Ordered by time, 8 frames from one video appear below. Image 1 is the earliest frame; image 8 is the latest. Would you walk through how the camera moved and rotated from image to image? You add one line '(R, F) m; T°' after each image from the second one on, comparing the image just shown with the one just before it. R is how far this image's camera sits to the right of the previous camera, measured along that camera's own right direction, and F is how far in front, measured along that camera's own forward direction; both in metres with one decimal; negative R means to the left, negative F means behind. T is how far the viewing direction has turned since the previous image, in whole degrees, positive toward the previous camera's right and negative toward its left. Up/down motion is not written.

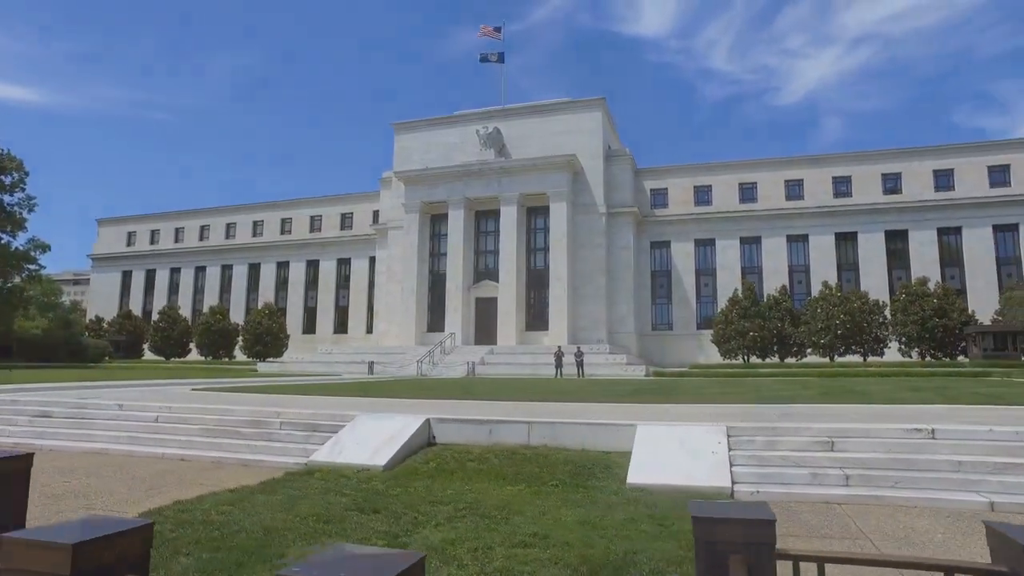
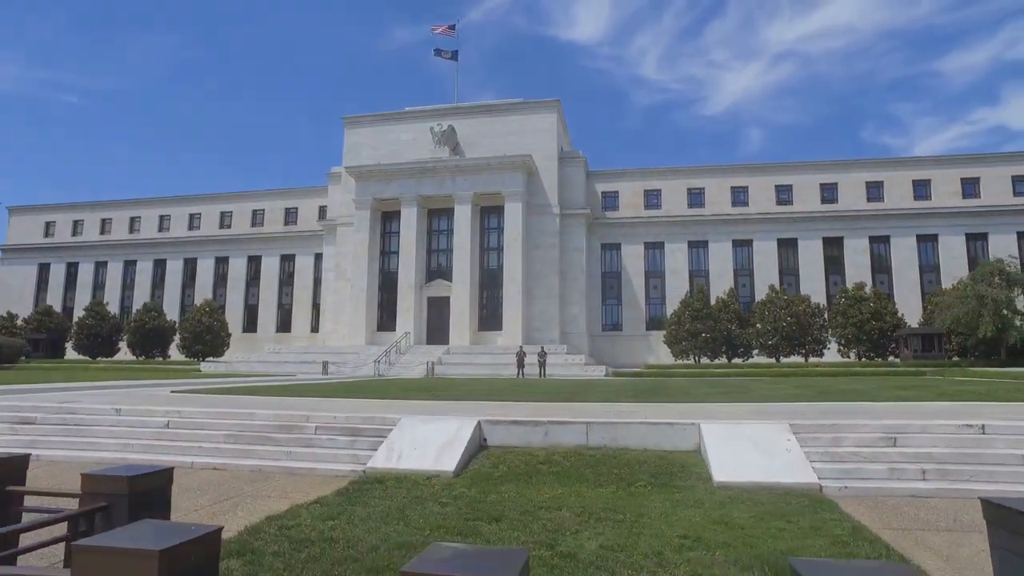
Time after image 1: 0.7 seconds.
(-1.8, +0.3) m; +6°
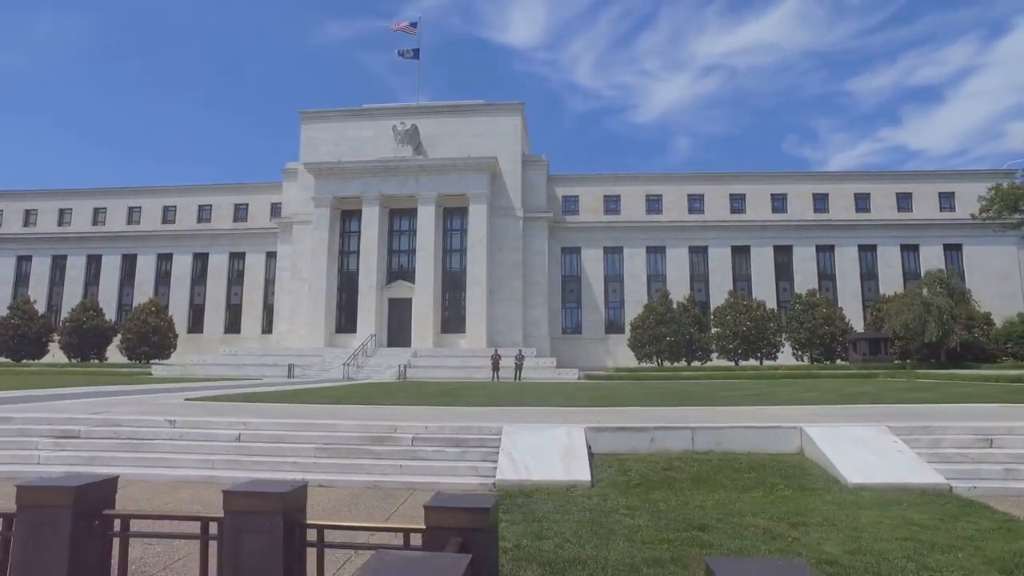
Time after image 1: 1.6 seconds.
(-2.5, +0.2) m; +6°
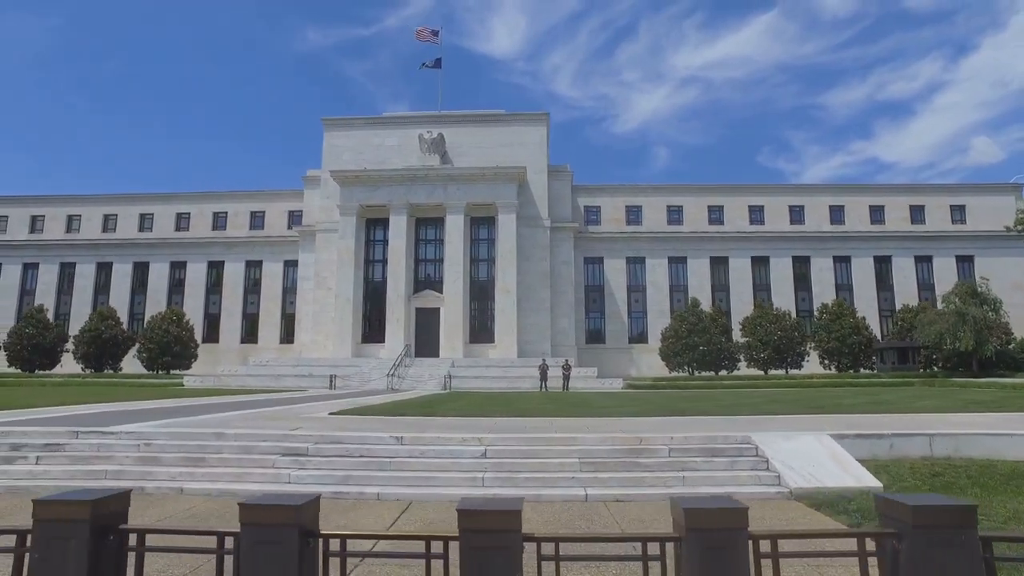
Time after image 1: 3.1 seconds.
(-3.8, +0.1) m; +2°
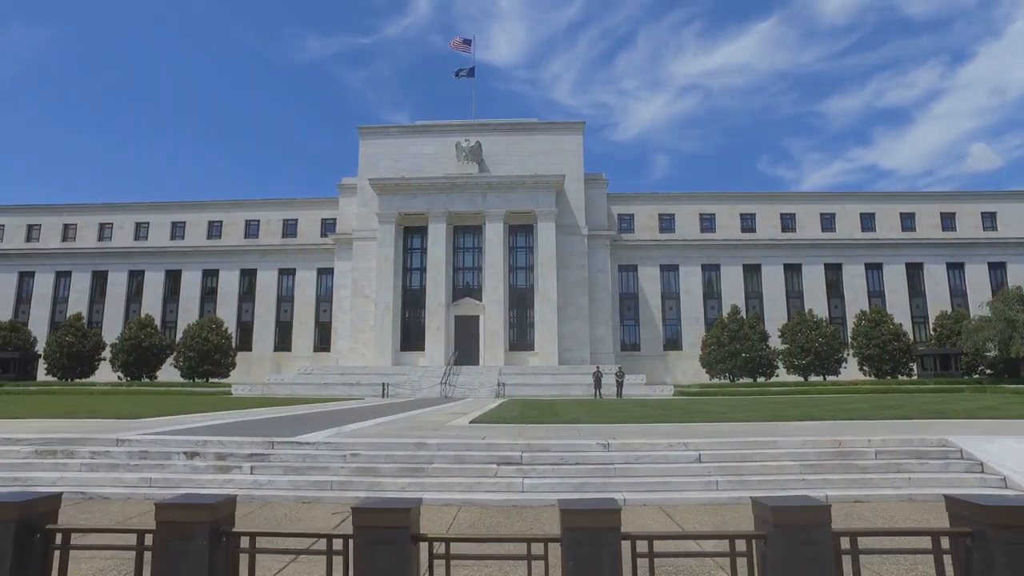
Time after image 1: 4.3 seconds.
(-3.0, -0.1) m; 0°
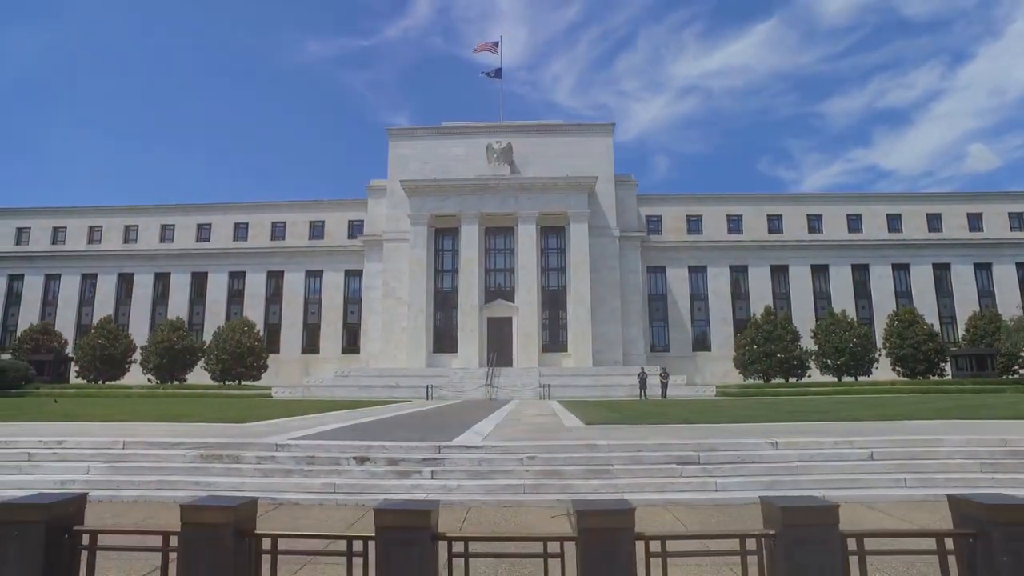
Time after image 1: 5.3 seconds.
(-2.6, 0.0) m; +1°
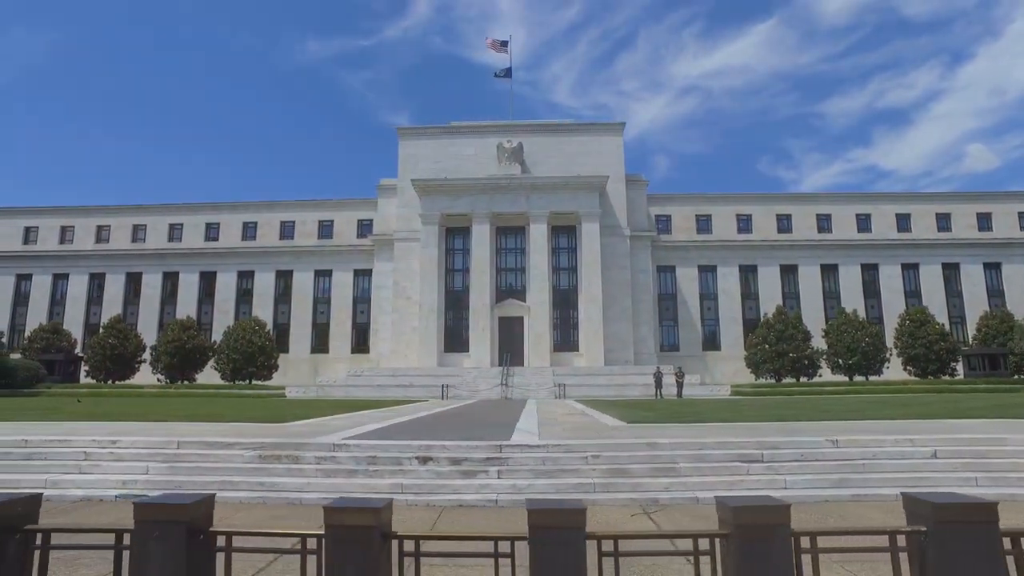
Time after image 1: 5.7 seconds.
(-0.9, +0.1) m; 0°
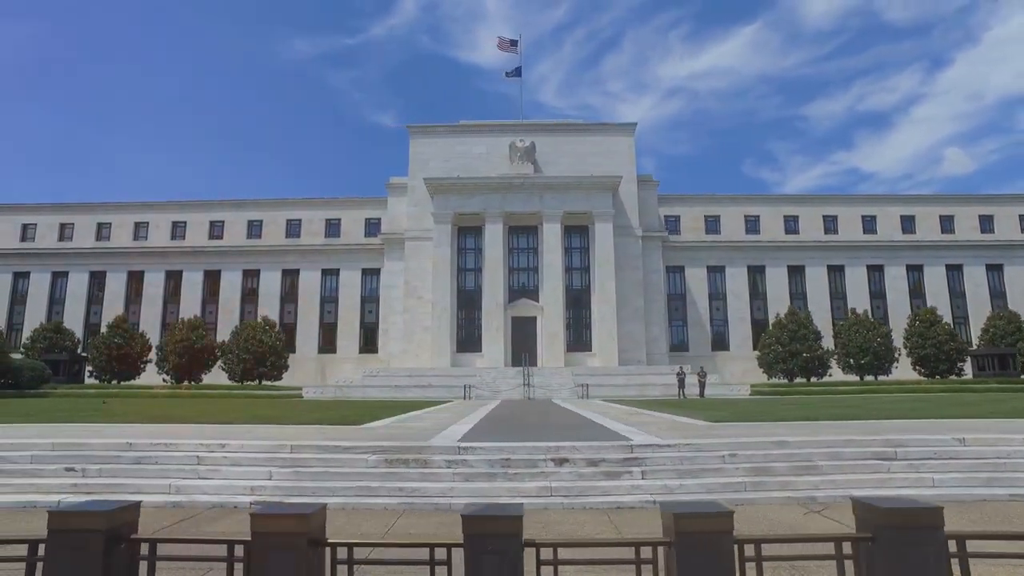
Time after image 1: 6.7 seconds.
(-2.1, +0.2) m; +2°
